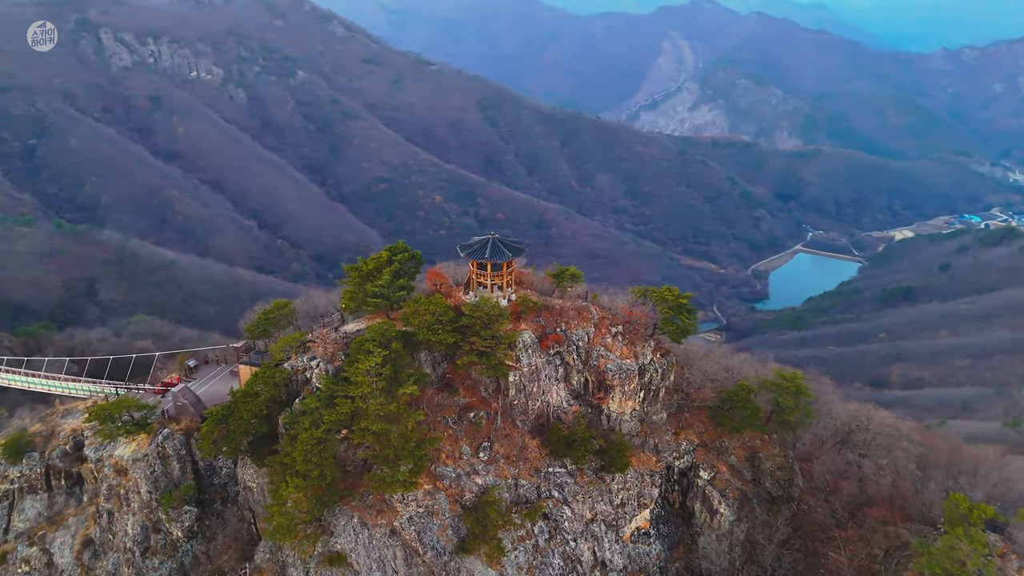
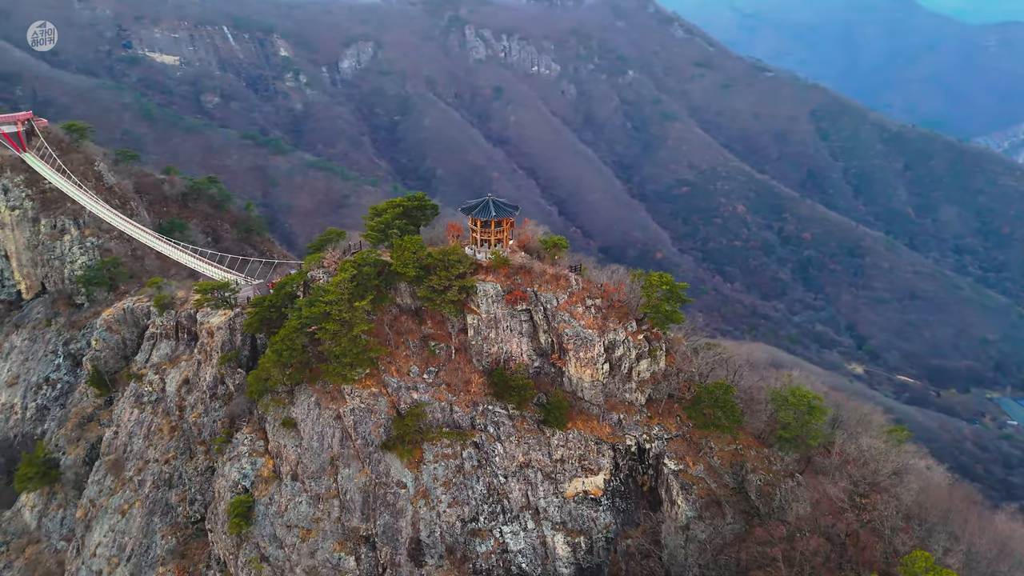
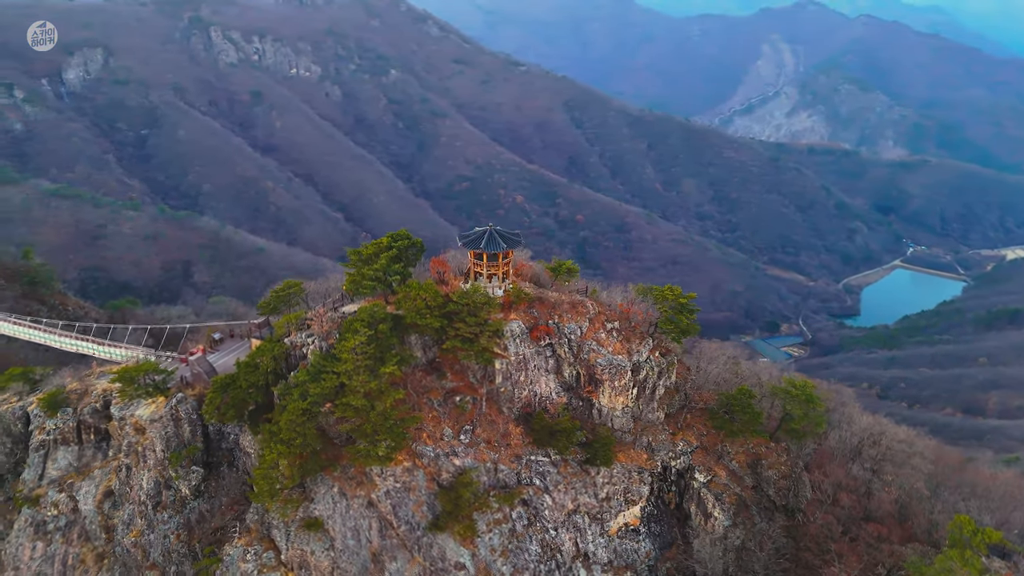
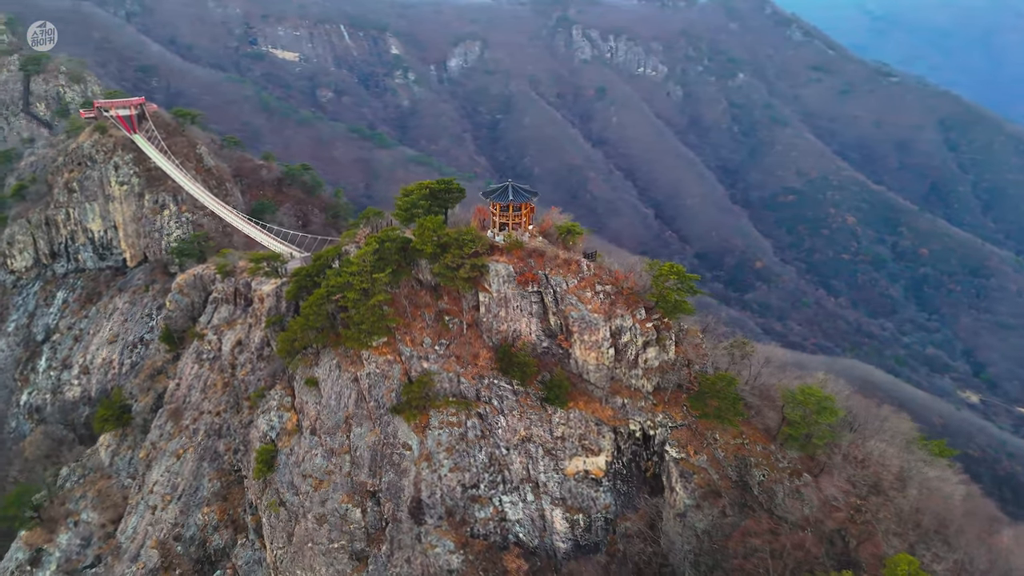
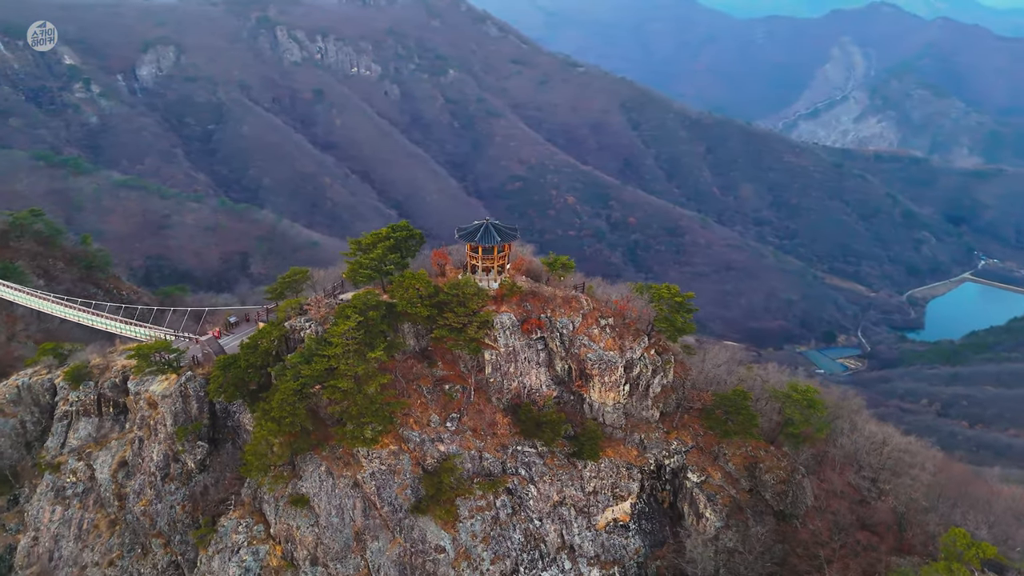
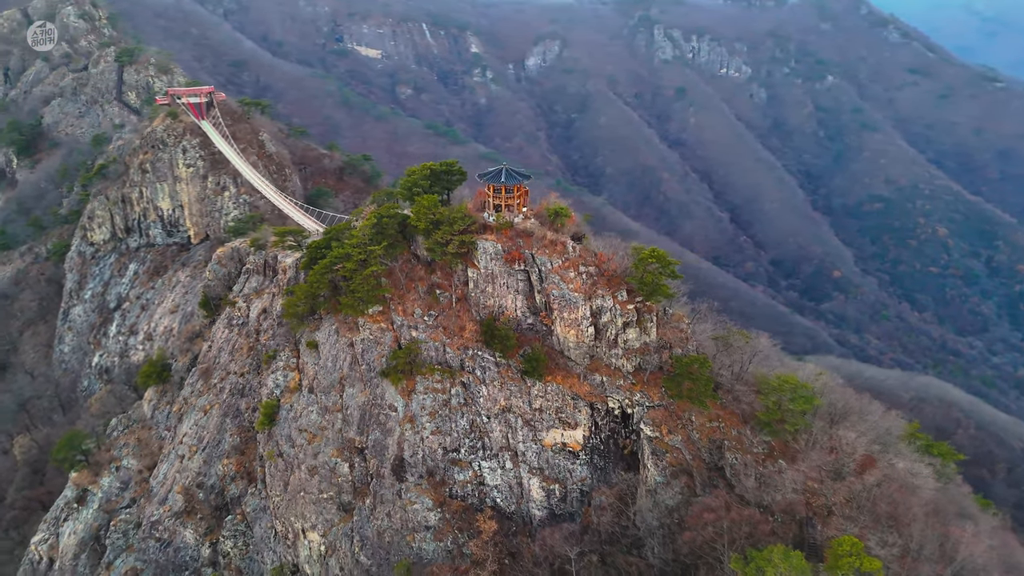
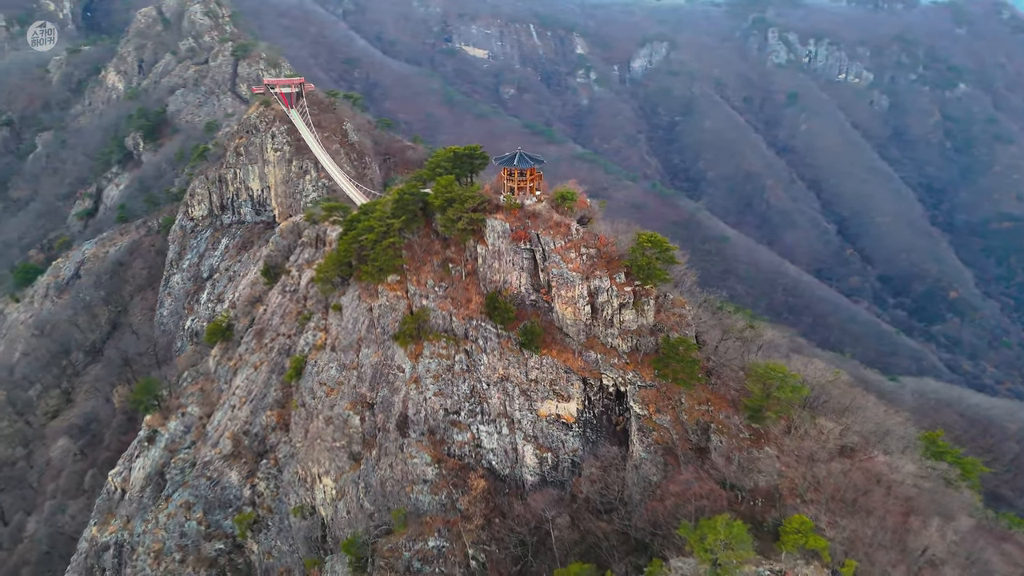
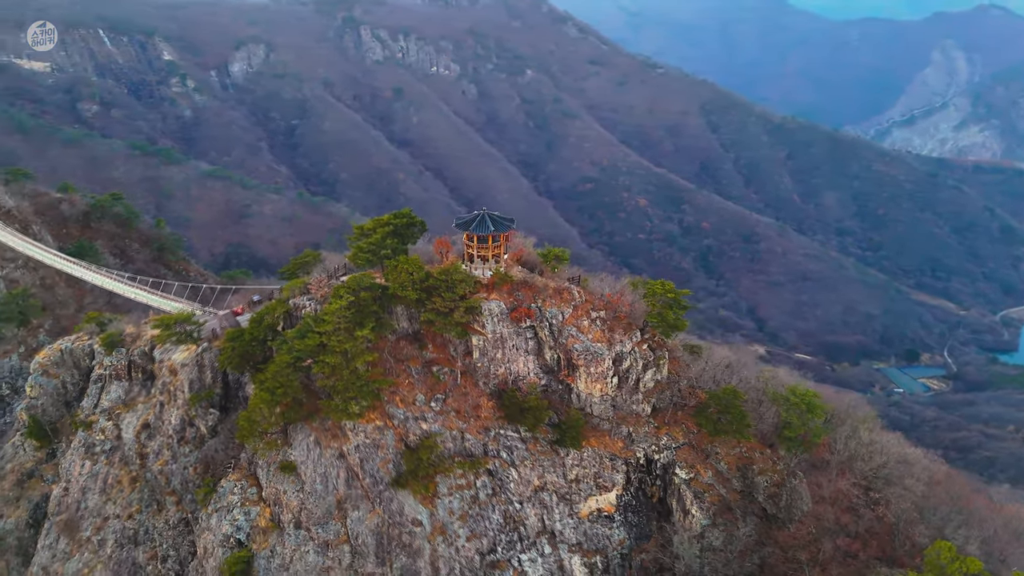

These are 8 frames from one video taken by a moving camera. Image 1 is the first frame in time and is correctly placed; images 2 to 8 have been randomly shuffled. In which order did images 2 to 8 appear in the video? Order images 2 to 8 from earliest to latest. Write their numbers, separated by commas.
3, 5, 8, 2, 4, 6, 7
